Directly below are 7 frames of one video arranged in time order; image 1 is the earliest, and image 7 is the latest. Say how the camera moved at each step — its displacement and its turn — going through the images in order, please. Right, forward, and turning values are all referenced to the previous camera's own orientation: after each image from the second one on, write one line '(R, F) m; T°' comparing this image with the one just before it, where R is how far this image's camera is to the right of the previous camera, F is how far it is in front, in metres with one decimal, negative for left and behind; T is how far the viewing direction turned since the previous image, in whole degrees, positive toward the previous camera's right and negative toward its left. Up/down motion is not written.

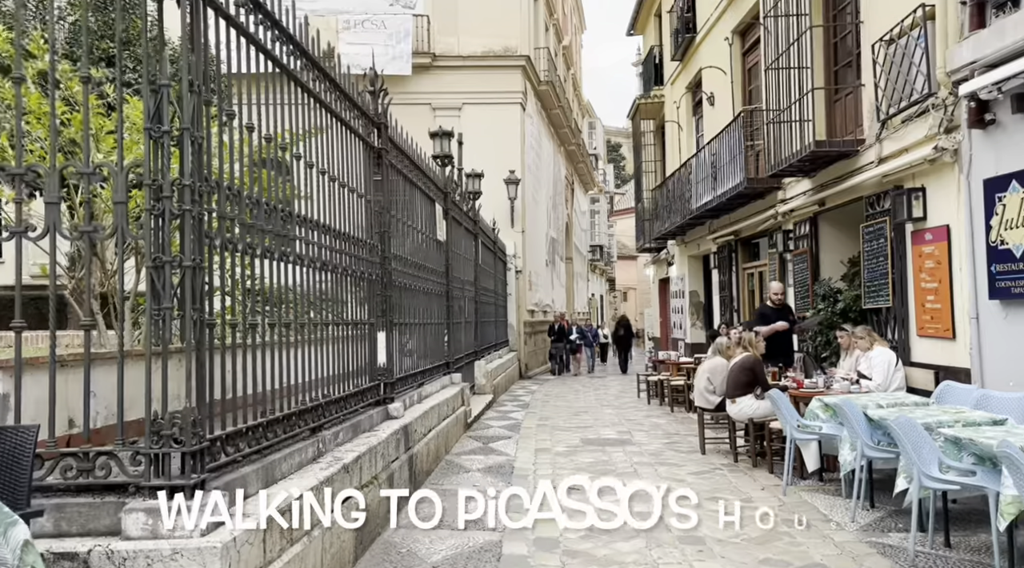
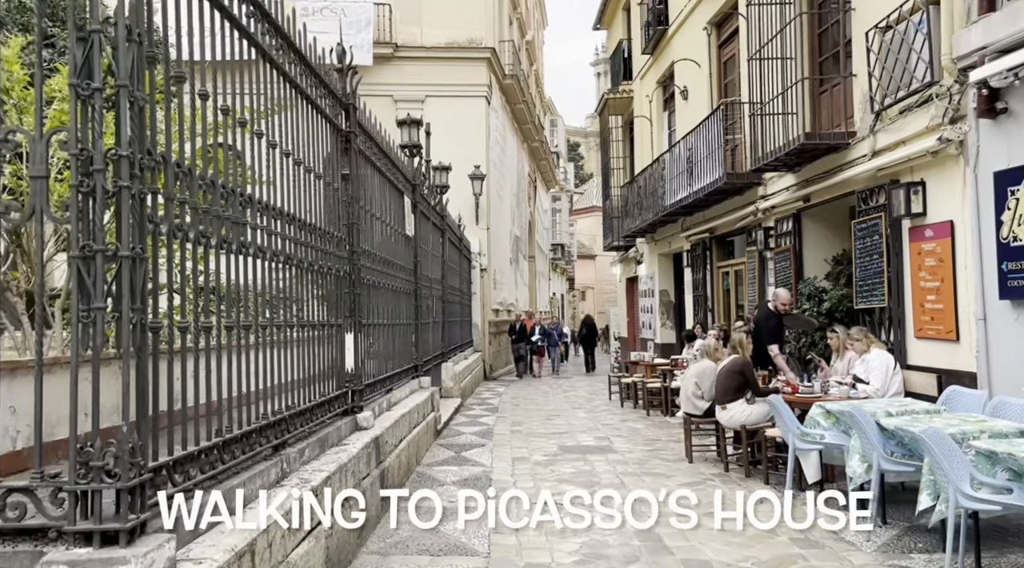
(-0.2, +0.6) m; +3°
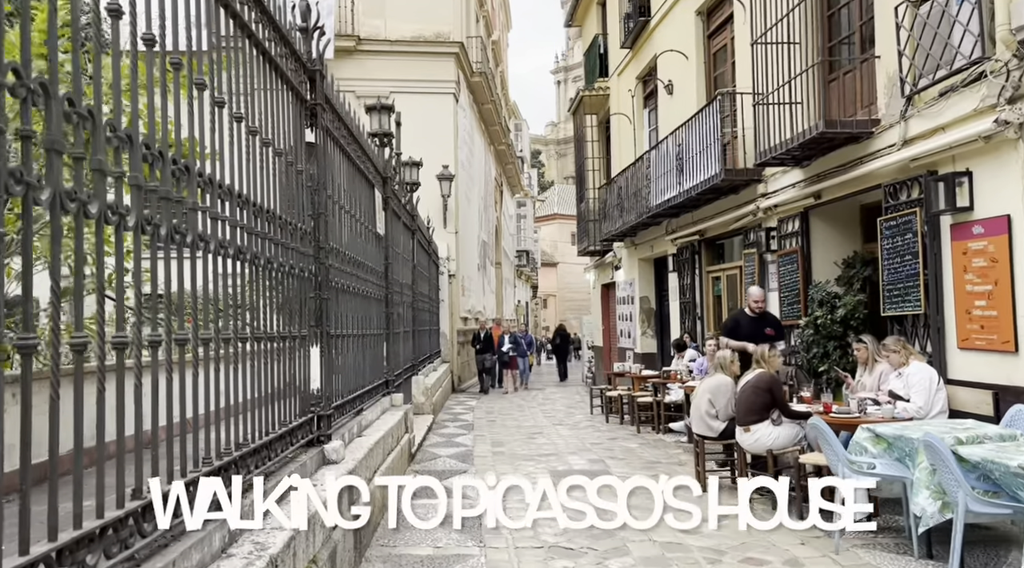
(-0.3, +1.1) m; +3°
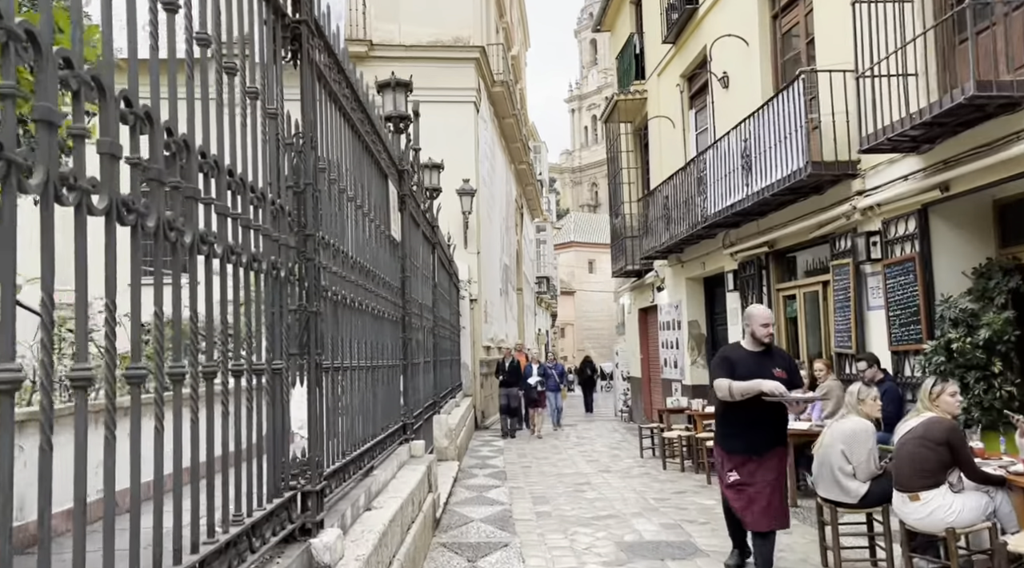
(-0.3, +2.0) m; -1°
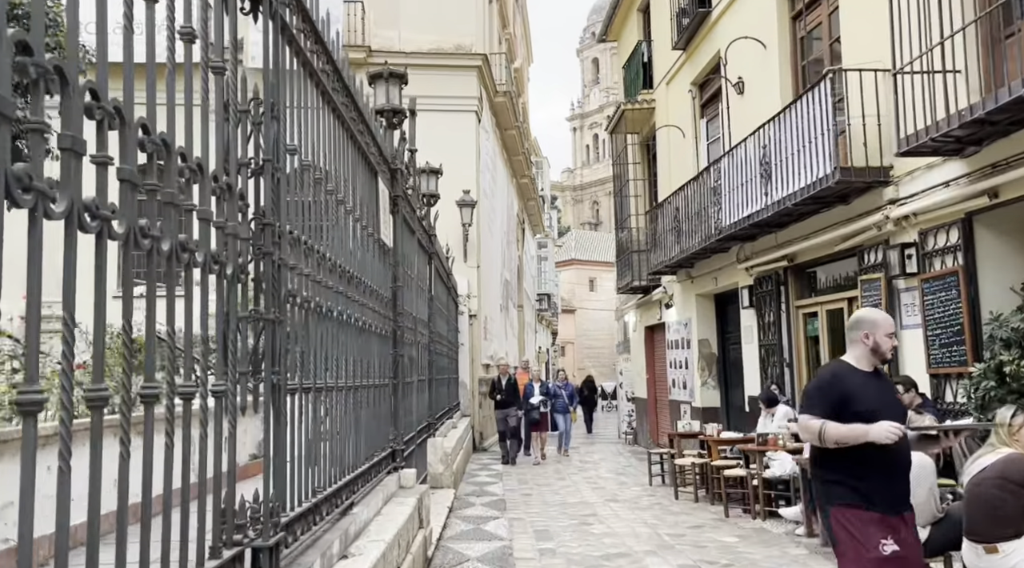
(0.0, +0.8) m; 0°
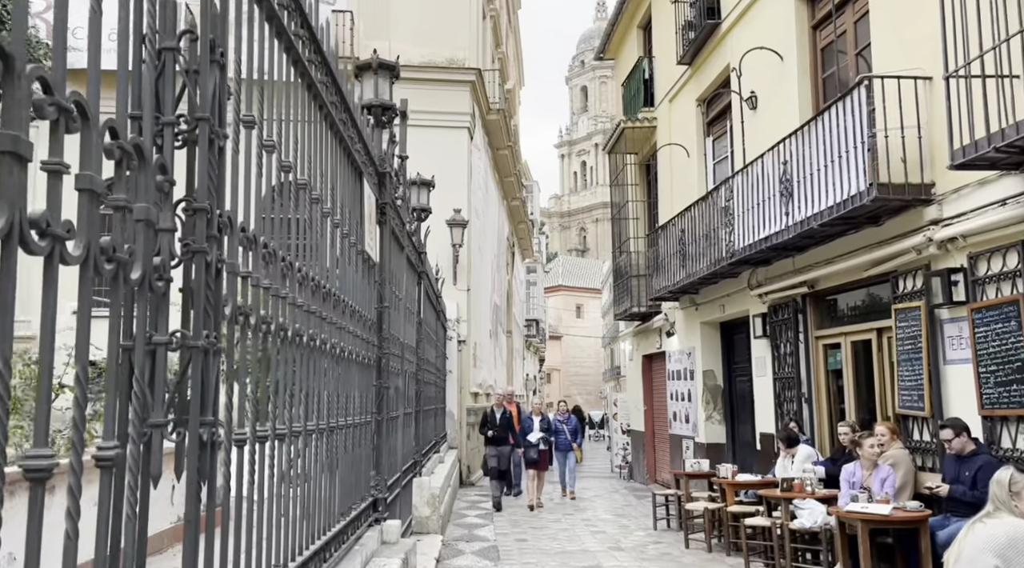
(-0.1, +0.9) m; +1°
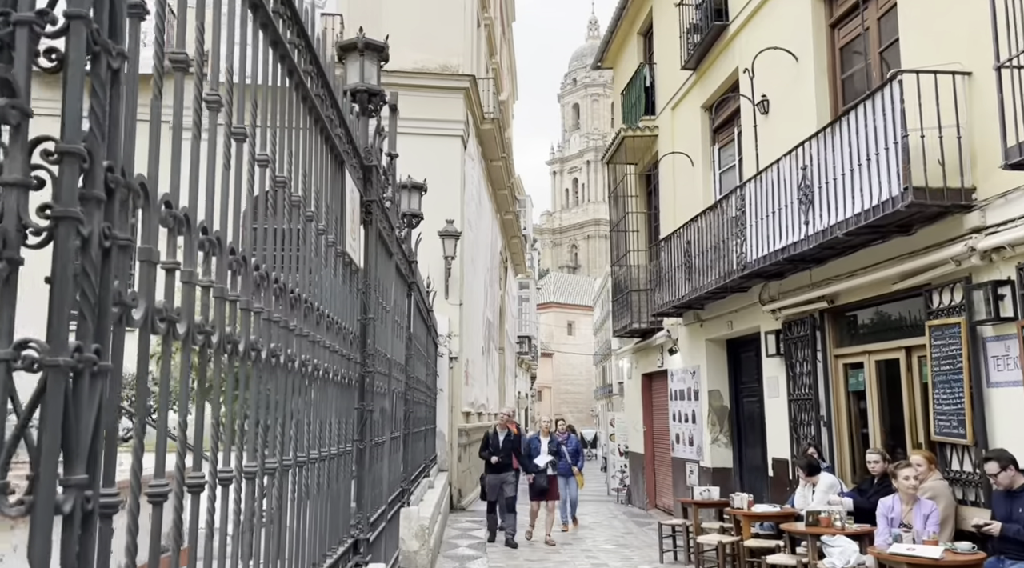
(-0.1, +0.7) m; +1°
